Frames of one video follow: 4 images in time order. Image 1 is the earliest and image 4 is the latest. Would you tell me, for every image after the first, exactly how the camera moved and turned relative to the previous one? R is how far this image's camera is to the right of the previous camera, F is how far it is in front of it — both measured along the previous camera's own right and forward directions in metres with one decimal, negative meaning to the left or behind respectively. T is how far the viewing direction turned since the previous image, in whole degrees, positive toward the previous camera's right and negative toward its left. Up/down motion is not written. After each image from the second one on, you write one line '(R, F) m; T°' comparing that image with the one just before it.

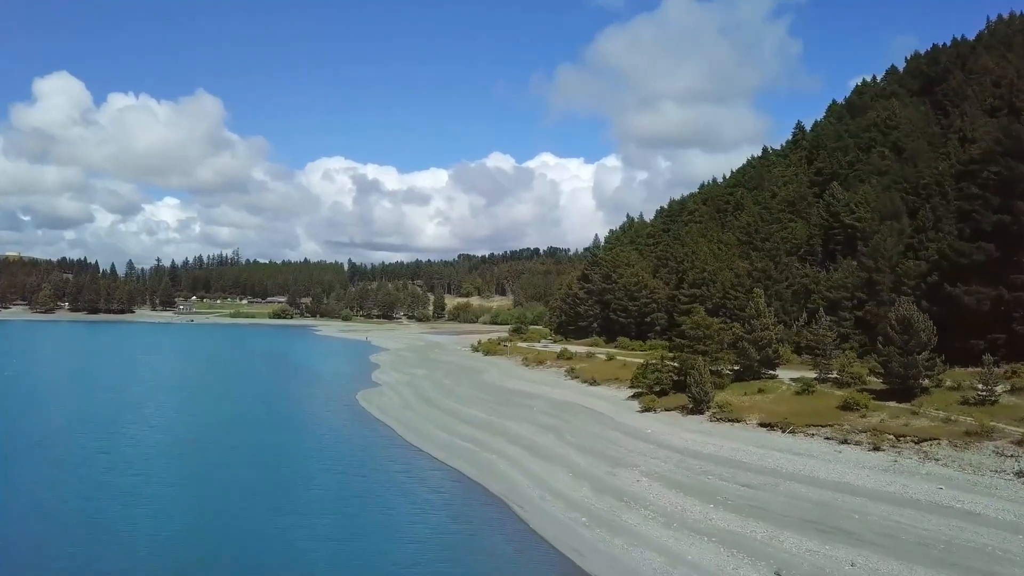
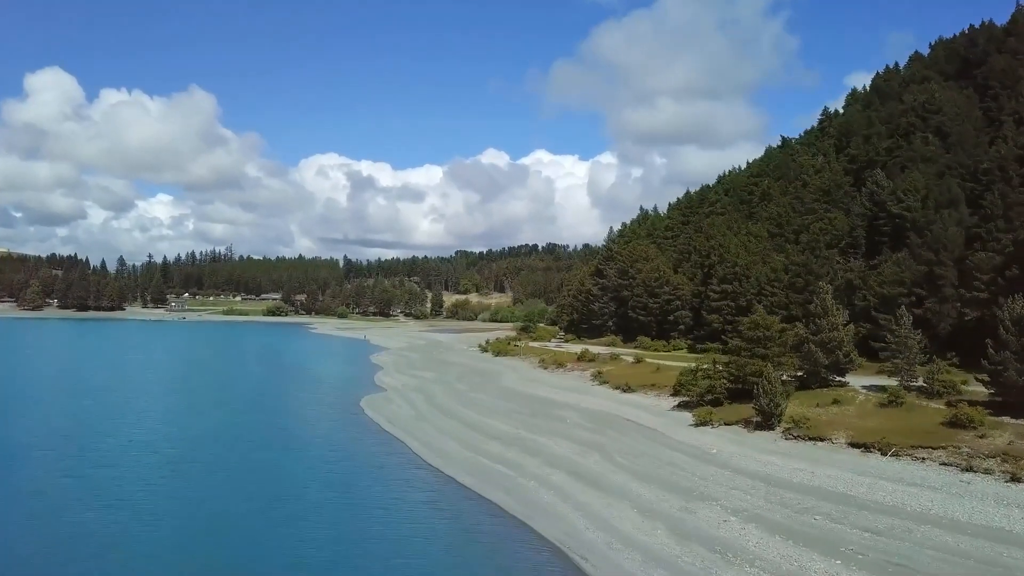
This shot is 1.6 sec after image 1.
(-1.7, +4.7) m; 0°
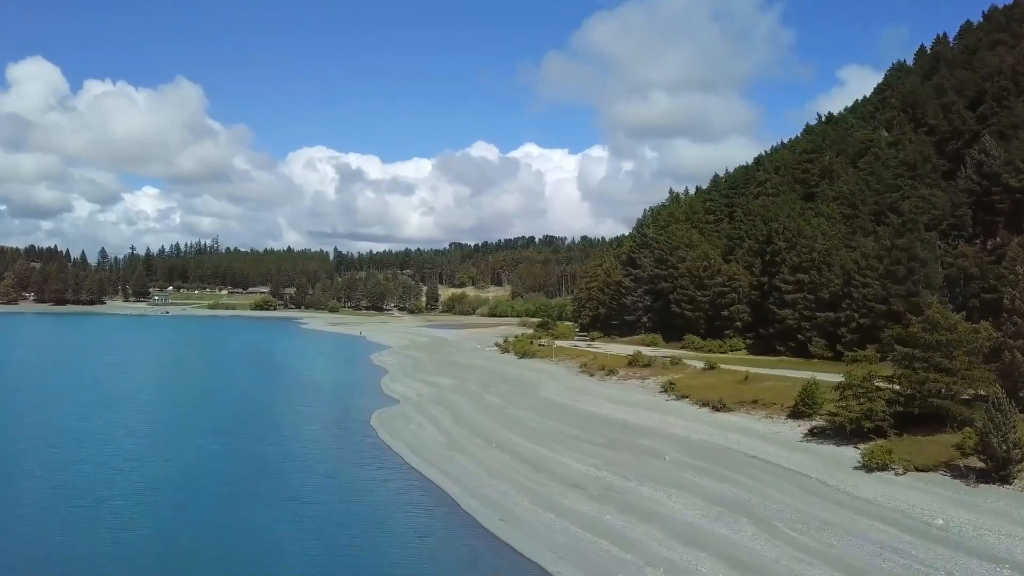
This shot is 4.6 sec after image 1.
(-3.1, +9.1) m; +1°
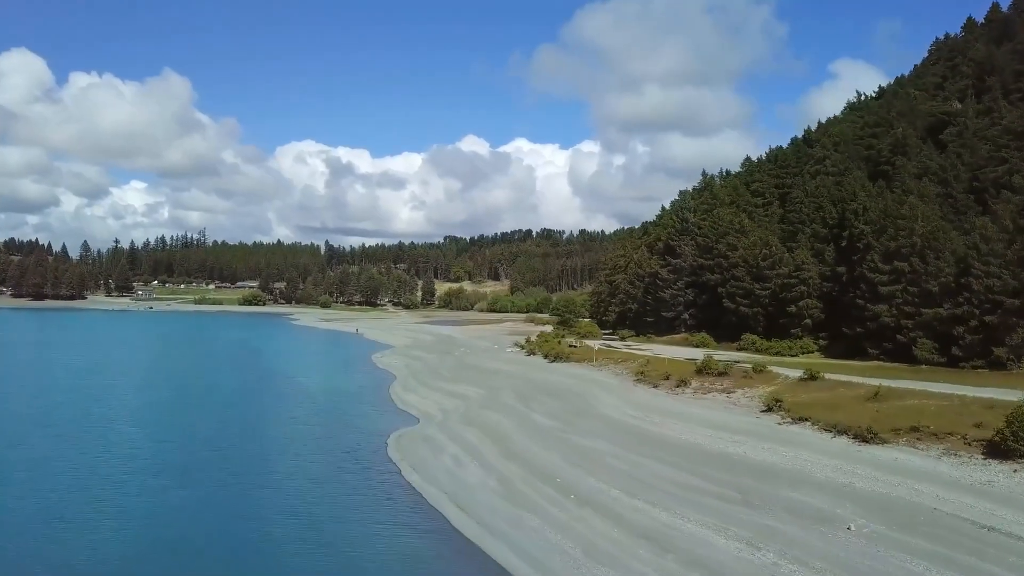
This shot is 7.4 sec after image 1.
(-2.7, +8.2) m; +1°
